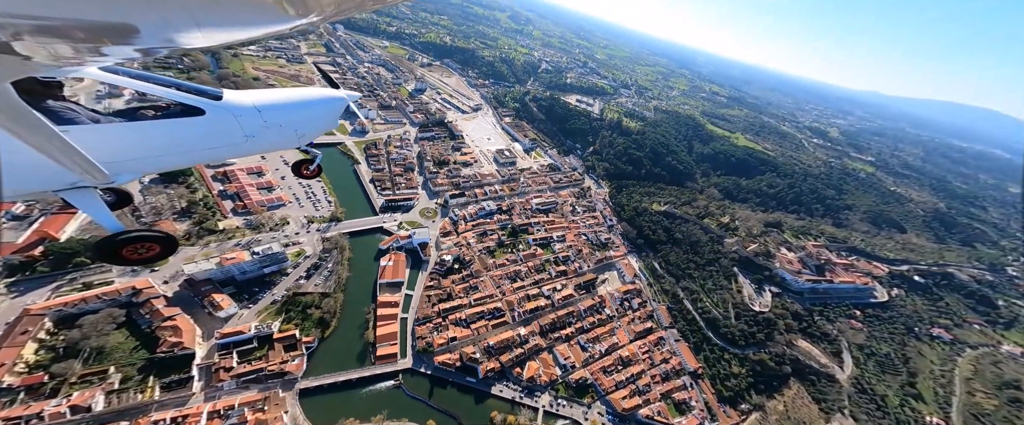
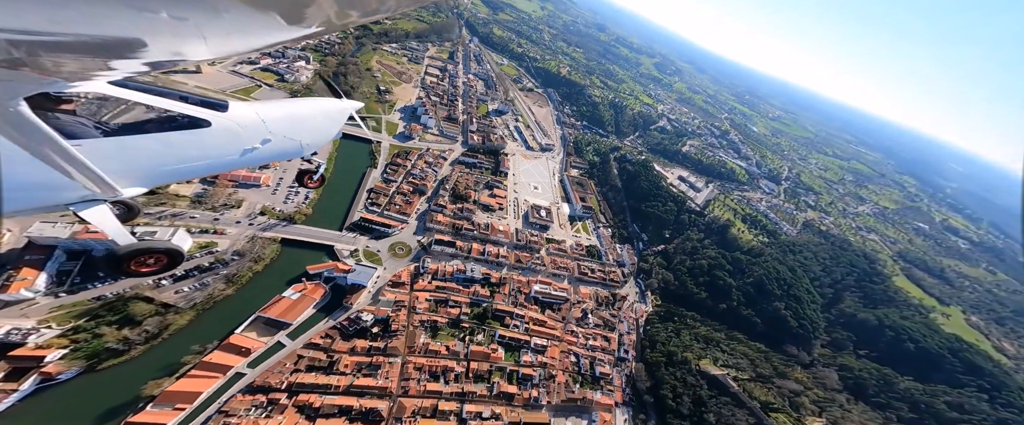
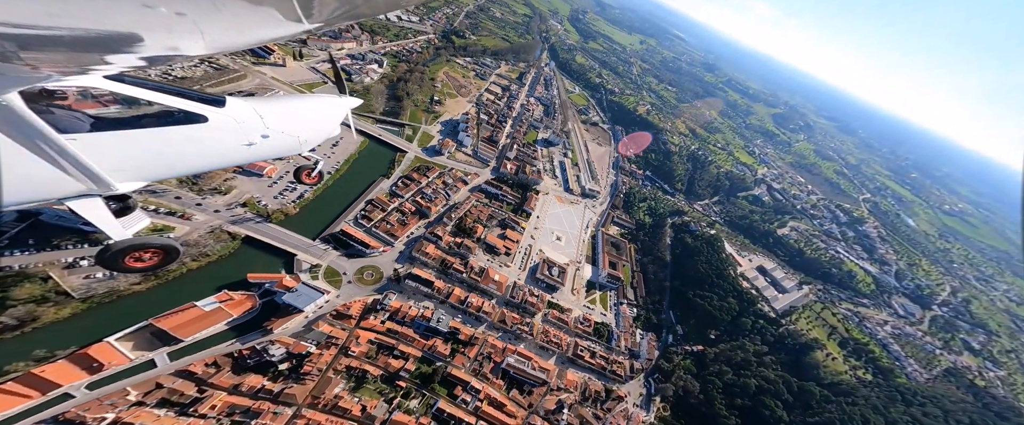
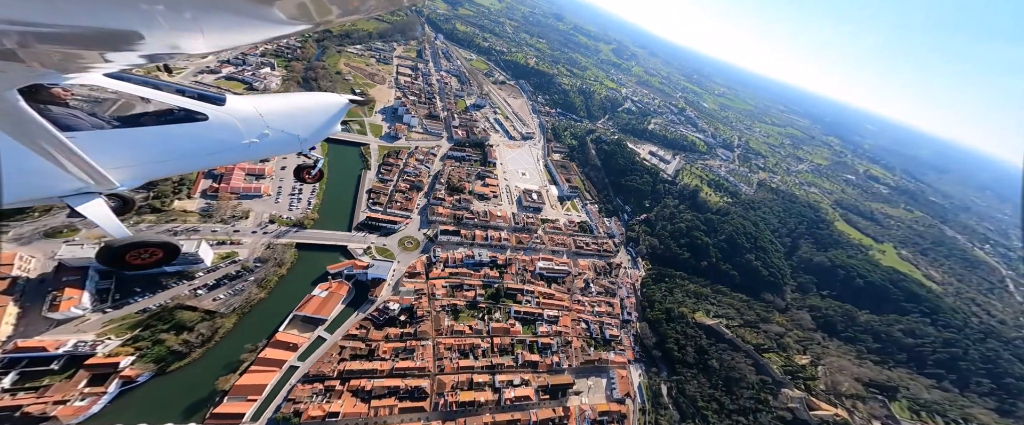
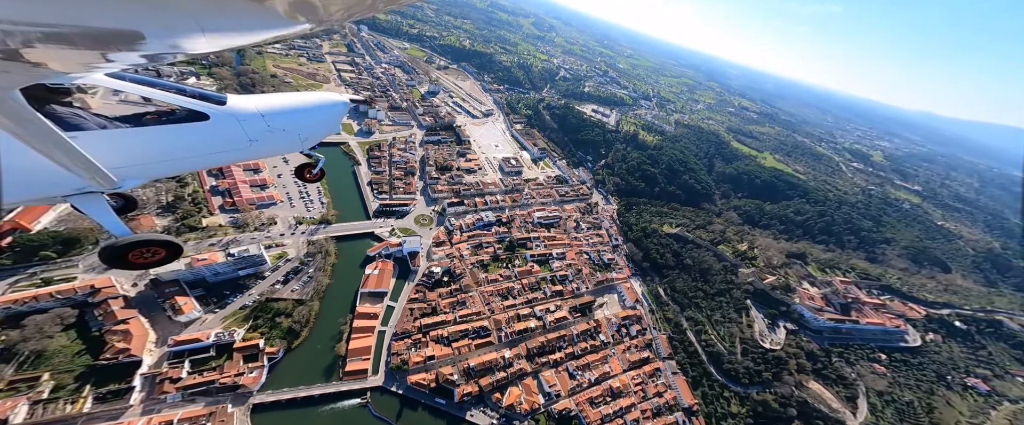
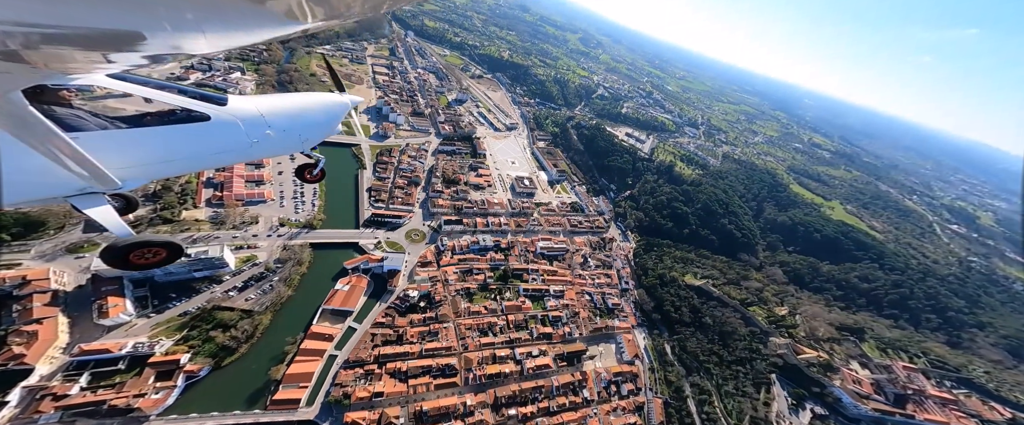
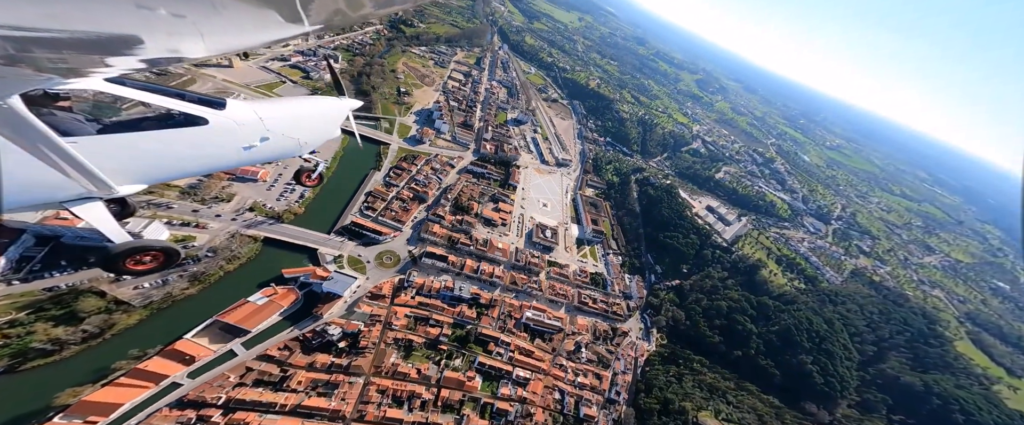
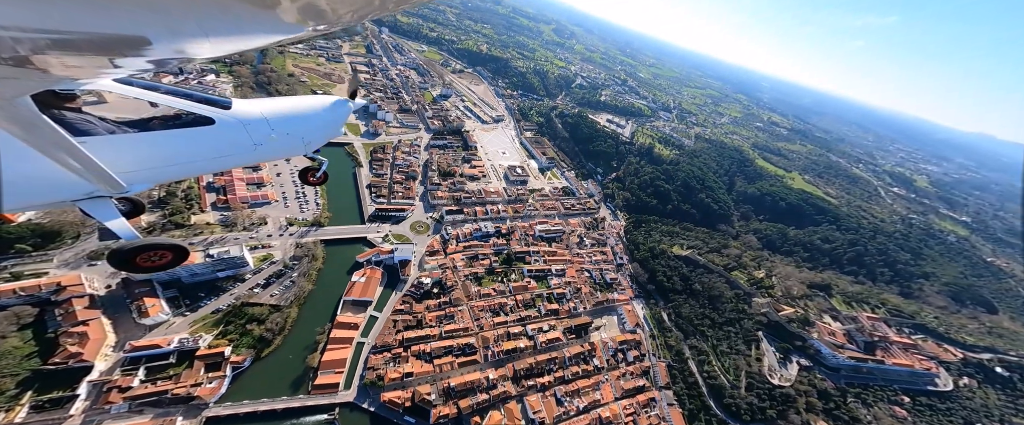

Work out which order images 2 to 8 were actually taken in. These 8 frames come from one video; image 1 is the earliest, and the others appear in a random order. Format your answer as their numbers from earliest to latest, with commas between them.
5, 8, 6, 4, 2, 7, 3
